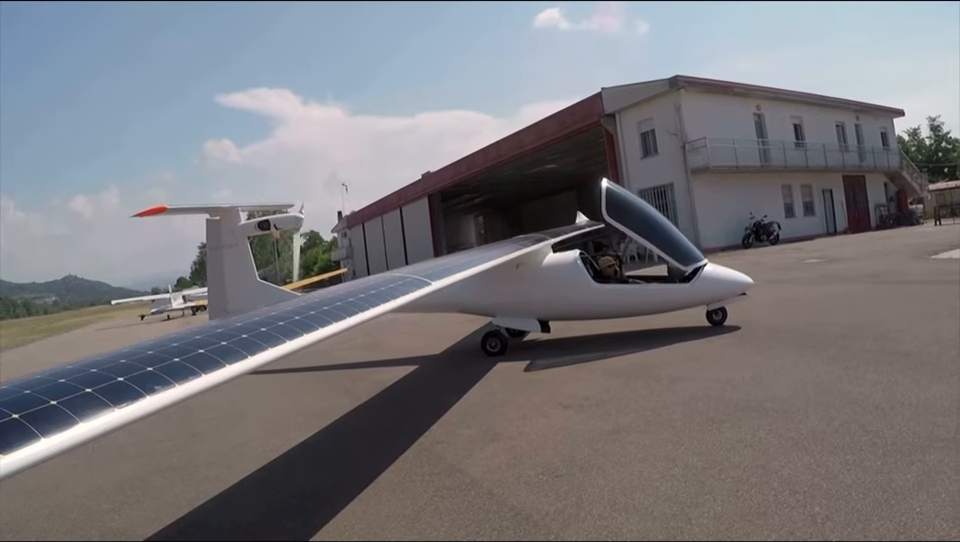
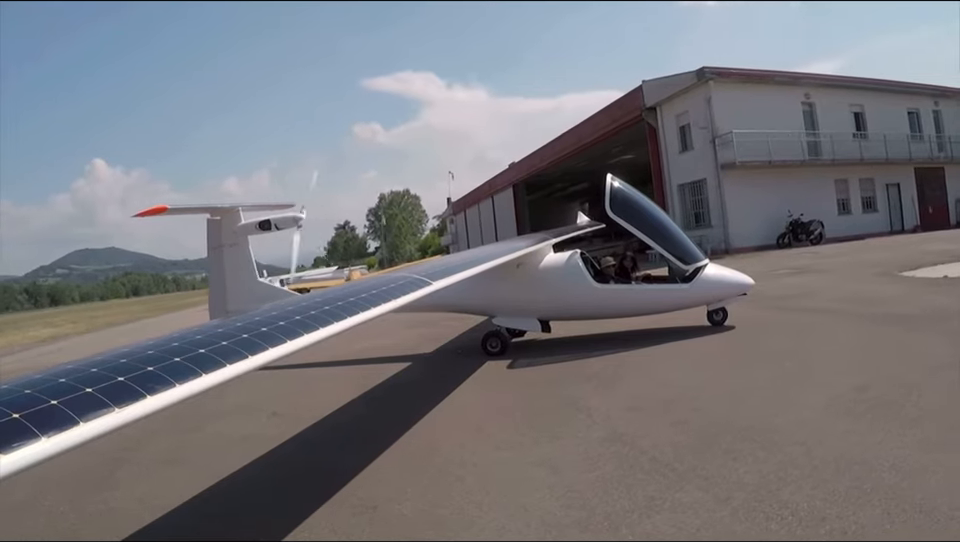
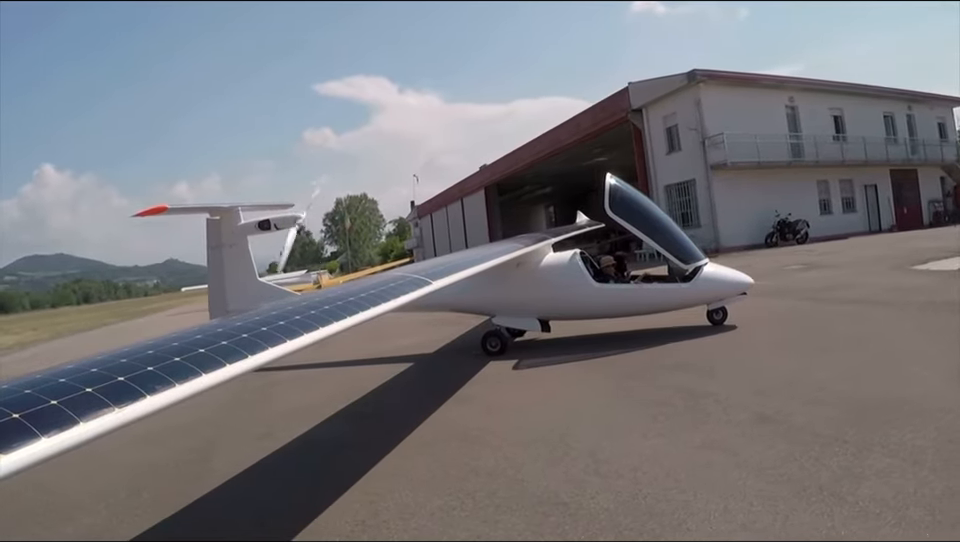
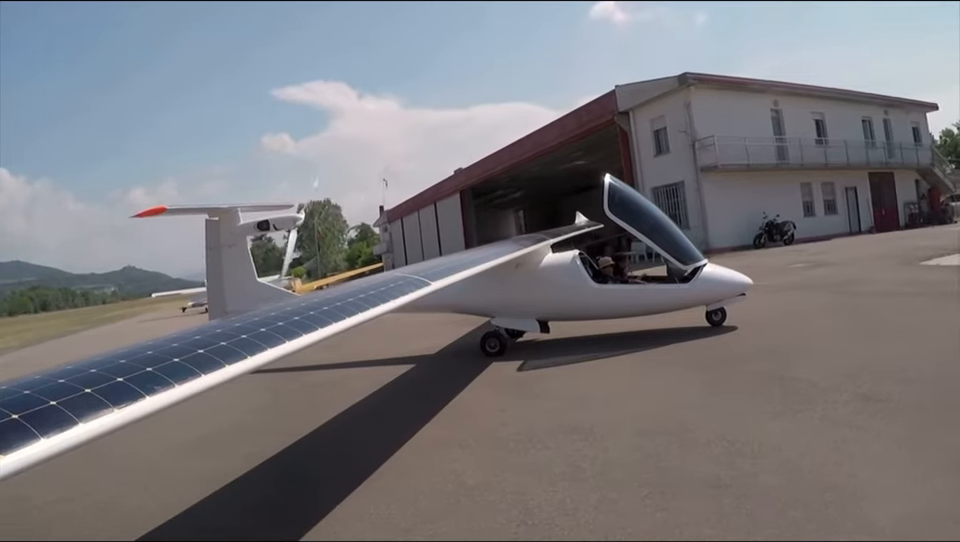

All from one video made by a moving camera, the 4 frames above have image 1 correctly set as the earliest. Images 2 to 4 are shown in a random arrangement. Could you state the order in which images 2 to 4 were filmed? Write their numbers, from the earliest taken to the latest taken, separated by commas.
4, 3, 2
